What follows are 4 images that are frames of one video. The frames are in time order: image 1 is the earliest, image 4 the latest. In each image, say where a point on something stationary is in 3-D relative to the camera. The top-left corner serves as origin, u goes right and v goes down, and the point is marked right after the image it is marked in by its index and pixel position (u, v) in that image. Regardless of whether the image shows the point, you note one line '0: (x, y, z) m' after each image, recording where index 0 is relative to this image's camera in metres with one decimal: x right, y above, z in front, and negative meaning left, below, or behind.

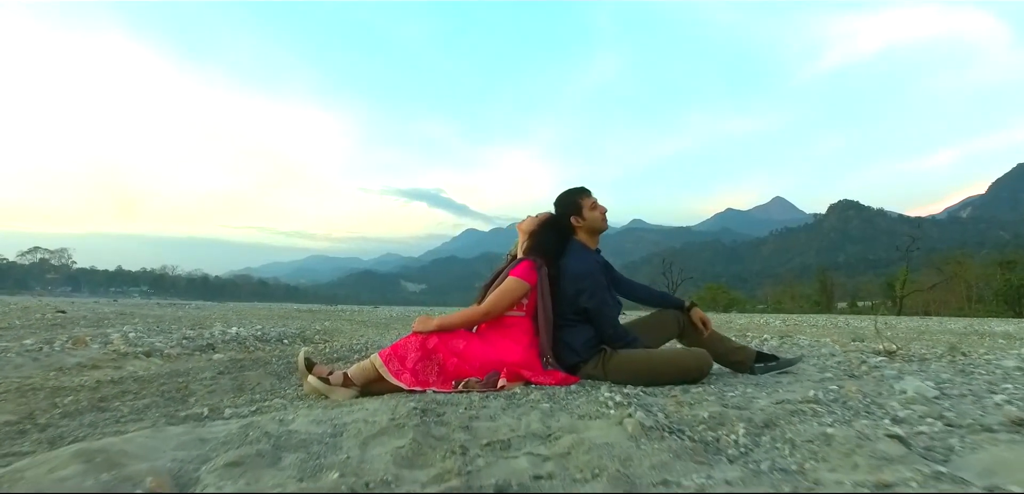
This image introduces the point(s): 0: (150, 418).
0: (-1.9, -0.9, +3.5) m
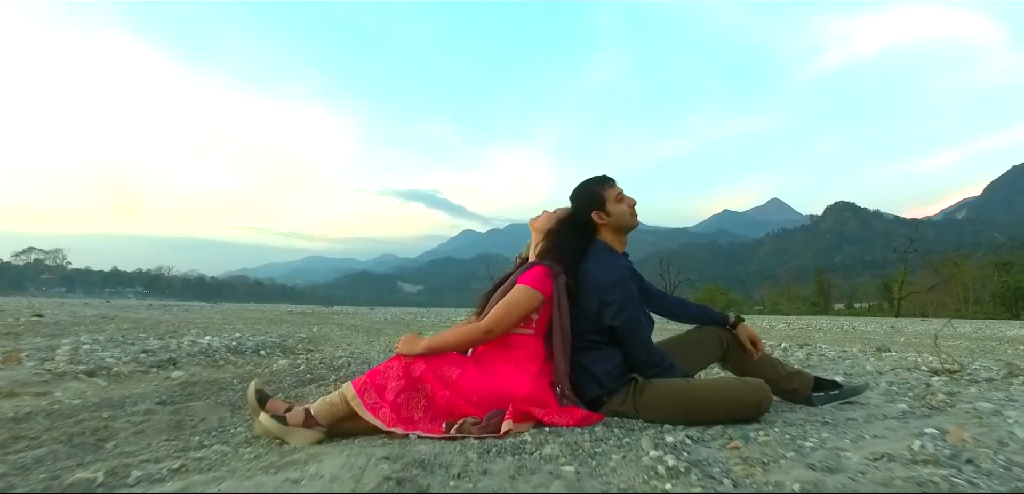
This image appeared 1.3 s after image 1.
0: (-1.9, -0.9, +2.6) m
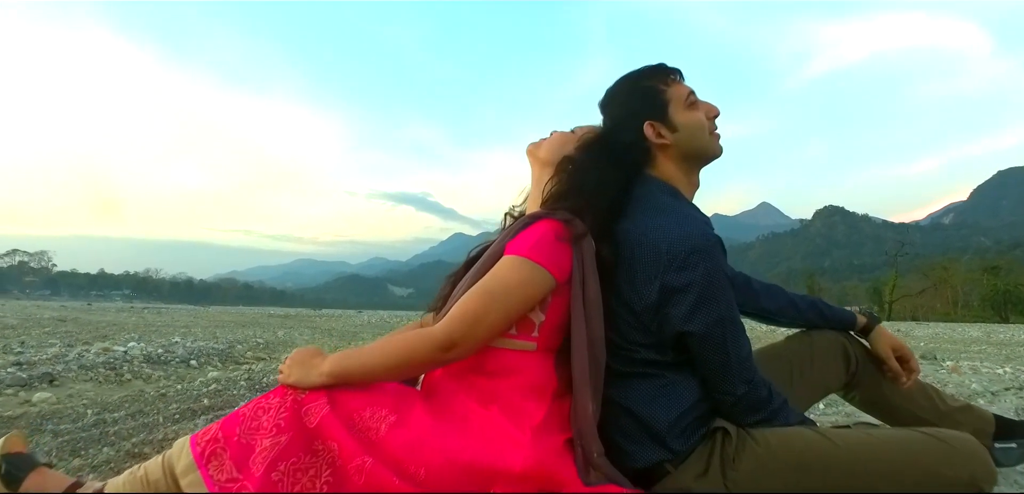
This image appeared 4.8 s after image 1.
0: (-1.9, -0.7, +0.8) m
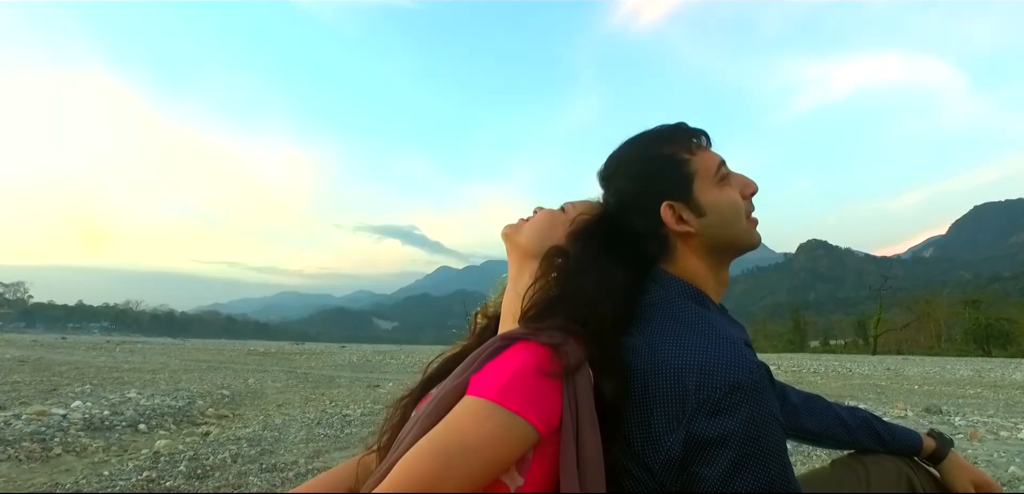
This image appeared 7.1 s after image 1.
0: (-2.0, -1.0, +0.2) m
